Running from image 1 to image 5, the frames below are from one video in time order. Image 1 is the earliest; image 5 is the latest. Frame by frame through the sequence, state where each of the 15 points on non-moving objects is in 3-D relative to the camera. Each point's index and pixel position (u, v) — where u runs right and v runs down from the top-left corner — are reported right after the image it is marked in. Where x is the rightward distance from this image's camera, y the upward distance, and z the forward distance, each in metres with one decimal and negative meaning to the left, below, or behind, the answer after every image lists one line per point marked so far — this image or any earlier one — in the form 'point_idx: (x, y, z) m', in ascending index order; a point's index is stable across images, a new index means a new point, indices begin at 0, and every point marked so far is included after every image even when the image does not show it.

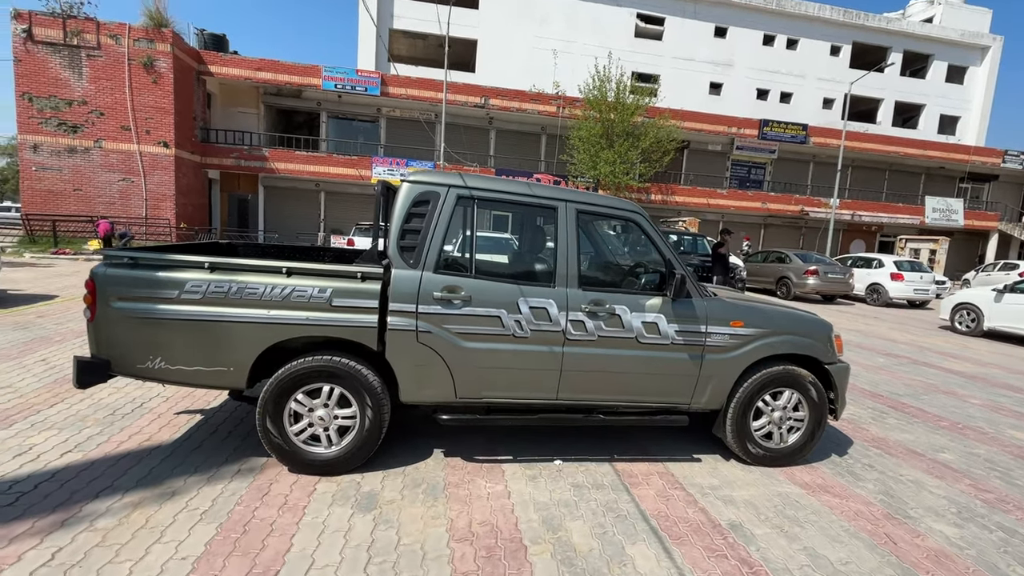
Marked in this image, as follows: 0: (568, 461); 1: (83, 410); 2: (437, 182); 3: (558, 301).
0: (+0.5, -1.4, +3.9) m
1: (-4.0, -1.1, +4.4) m
2: (-0.5, +0.8, +3.5) m
3: (+0.4, -0.1, +3.6) m
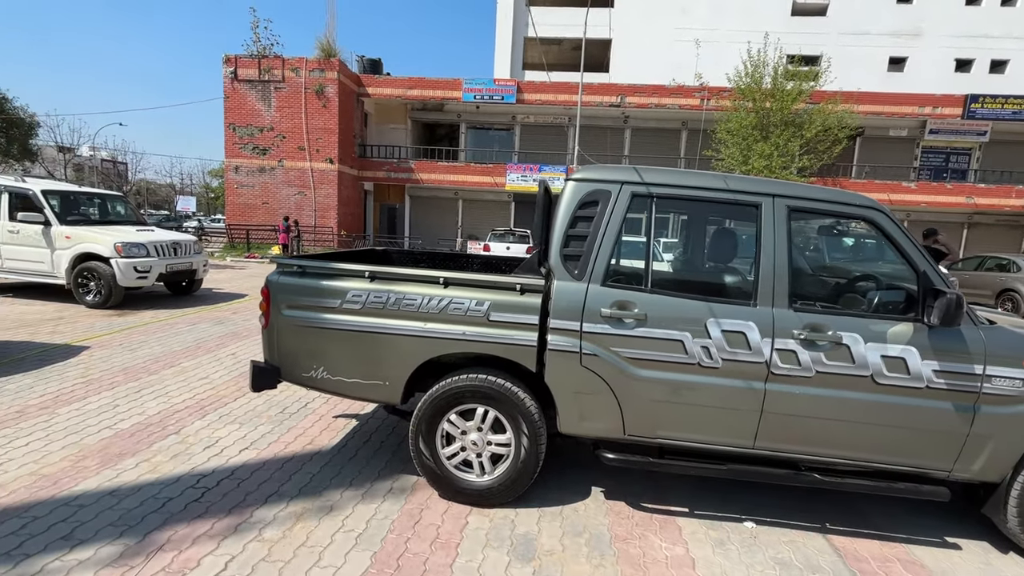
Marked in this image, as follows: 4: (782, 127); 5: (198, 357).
0: (+1.6, -1.5, +3.1) m
1: (-2.5, -1.2, +4.7) m
2: (+0.6, +0.7, +3.0) m
3: (+1.5, -0.2, +2.8) m
4: (+10.5, +6.3, +18.4) m
5: (-4.1, -0.9, +6.1) m
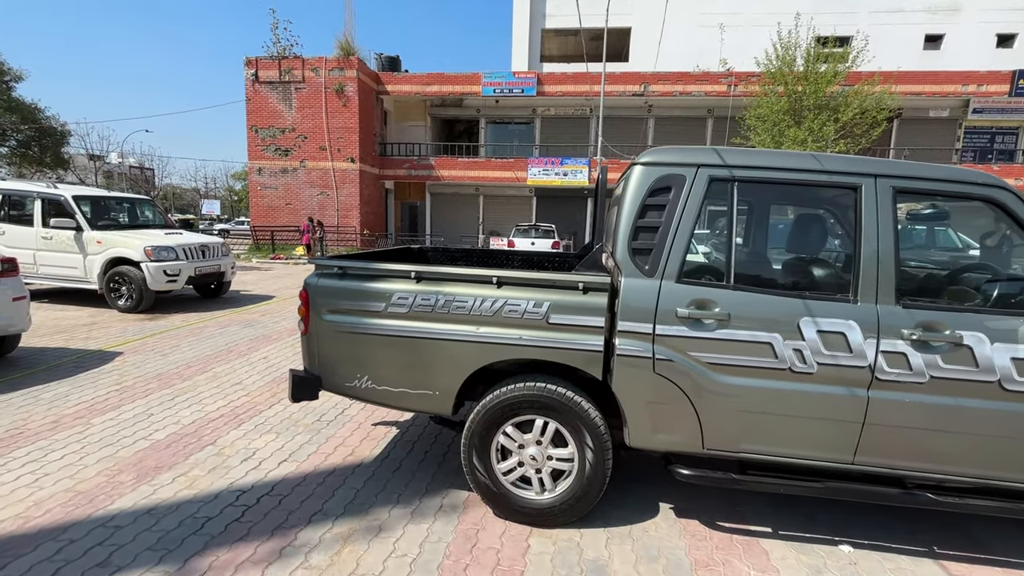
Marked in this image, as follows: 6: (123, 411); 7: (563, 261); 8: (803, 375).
0: (+2.0, -1.5, +2.7) m
1: (-2.1, -1.2, +4.5) m
2: (+1.0, +0.7, +2.6) m
3: (+1.8, -0.2, +2.5) m
4: (+11.3, +6.6, +17.6) m
5: (-3.6, -0.9, +6.0) m
6: (-3.7, -1.2, +4.4) m
7: (+0.5, +0.2, +4.5) m
8: (+1.6, -0.5, +2.5) m
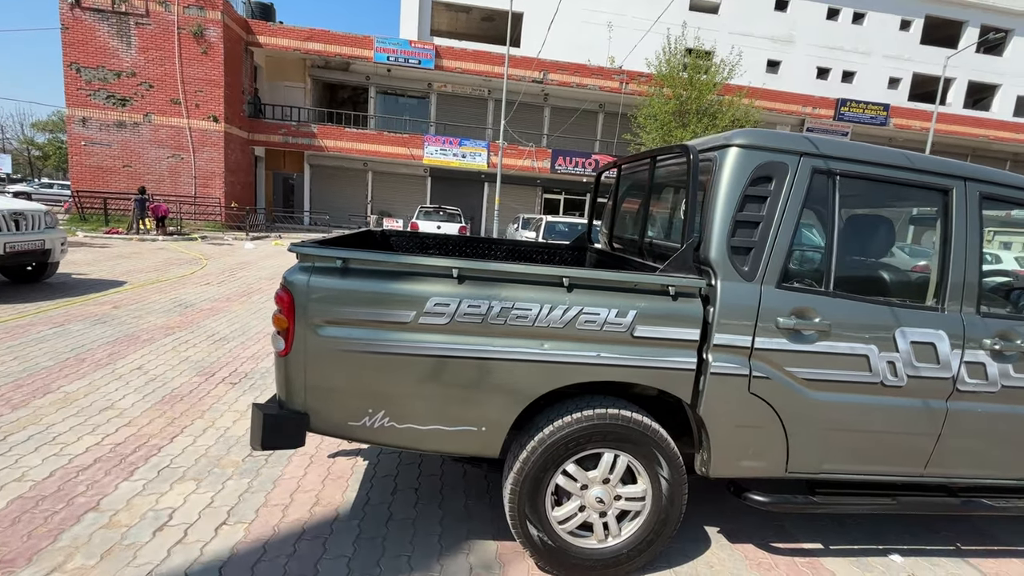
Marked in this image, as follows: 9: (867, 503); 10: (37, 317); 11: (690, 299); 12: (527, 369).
0: (+2.3, -1.5, +2.7) m
1: (-2.1, -1.1, +3.4) m
2: (+1.3, +0.7, +2.3) m
3: (+2.2, -0.2, +2.4) m
4: (+7.5, +7.0, +19.3) m
5: (-4.0, -0.8, +4.4) m
6: (-3.6, -1.1, +2.9) m
7: (+0.3, +0.3, +4.0) m
8: (+1.9, -0.5, +2.4) m
9: (+1.9, -1.1, +2.5) m
10: (-6.1, -0.4, +6.1) m
11: (+0.8, -0.1, +2.2) m
12: (+0.1, -0.4, +2.1) m
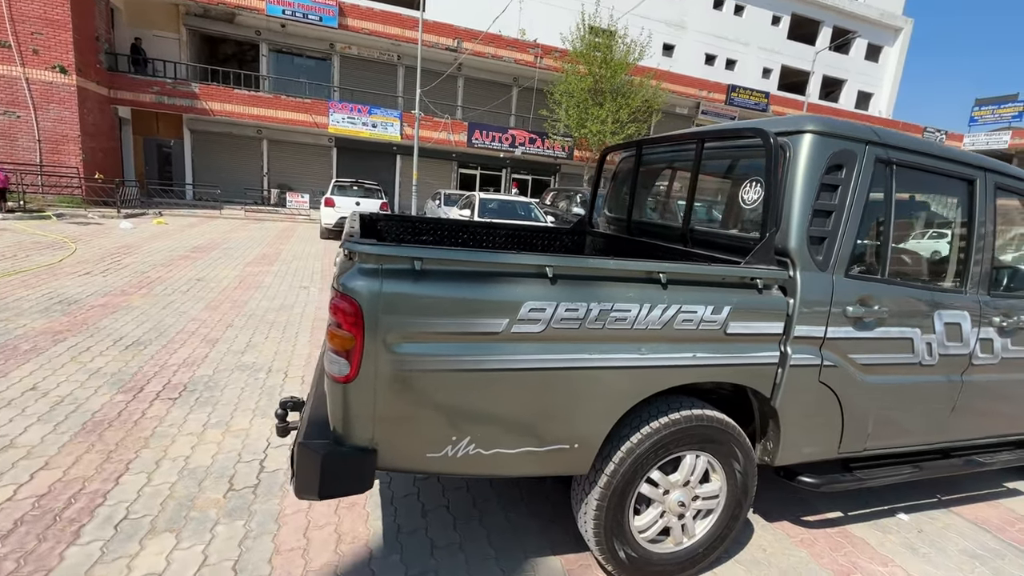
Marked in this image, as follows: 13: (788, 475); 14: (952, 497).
0: (+2.5, -1.4, +3.0) m
1: (-1.9, -1.1, +2.7) m
2: (+1.6, +0.7, +2.3) m
3: (+2.5, -0.1, +2.6) m
4: (+4.1, +8.1, +19.8) m
5: (-3.9, -0.8, +3.4) m
6: (-3.3, -1.2, +2.0) m
7: (+0.3, +0.4, +3.8) m
8: (+2.2, -0.4, +2.5) m
9: (+2.2, -1.0, +2.7) m
10: (-6.4, -0.4, +4.6) m
11: (+1.2, 0.0, +2.1) m
12: (+0.5, -0.4, +1.9) m
13: (+1.5, -1.0, +2.6) m
14: (+3.0, -1.4, +3.2) m
